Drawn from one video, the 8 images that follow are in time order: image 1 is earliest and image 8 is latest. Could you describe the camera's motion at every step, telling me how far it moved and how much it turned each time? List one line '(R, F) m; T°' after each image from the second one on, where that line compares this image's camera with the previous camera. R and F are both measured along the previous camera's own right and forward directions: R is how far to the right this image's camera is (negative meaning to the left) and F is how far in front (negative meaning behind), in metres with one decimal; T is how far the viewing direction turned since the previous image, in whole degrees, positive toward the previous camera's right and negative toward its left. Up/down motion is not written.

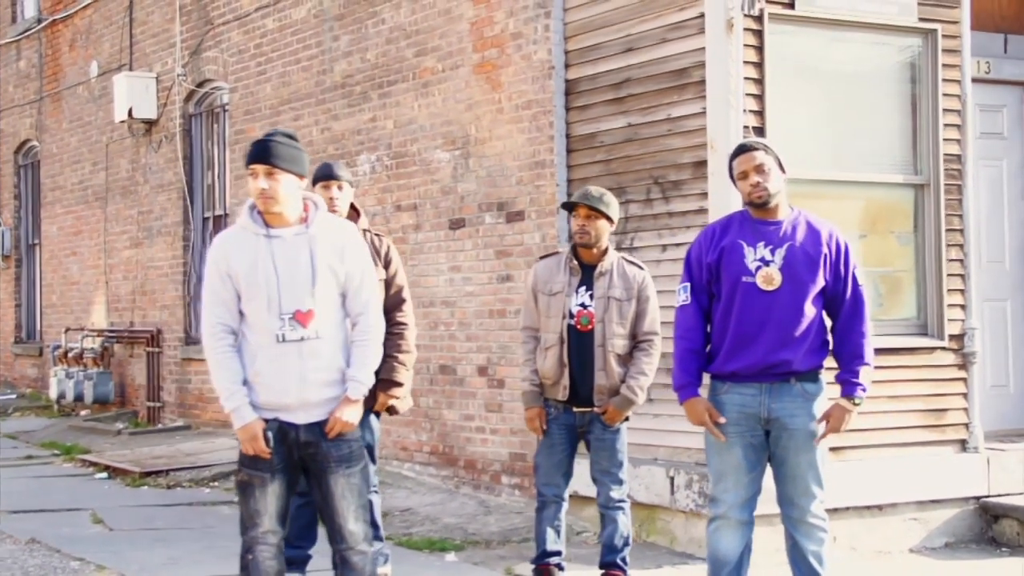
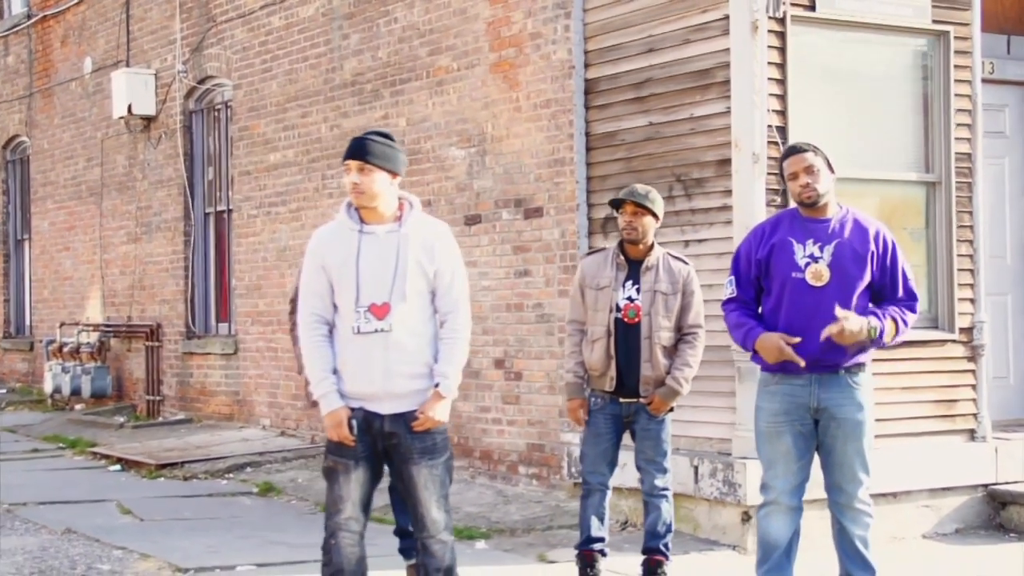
(-0.3, -0.2) m; +2°
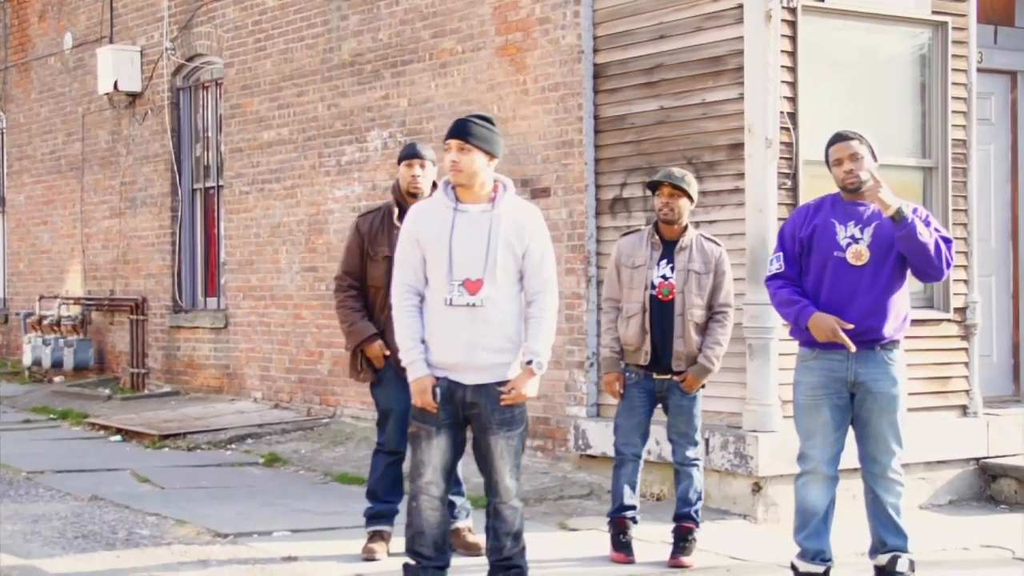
(-0.4, -0.2) m; +2°
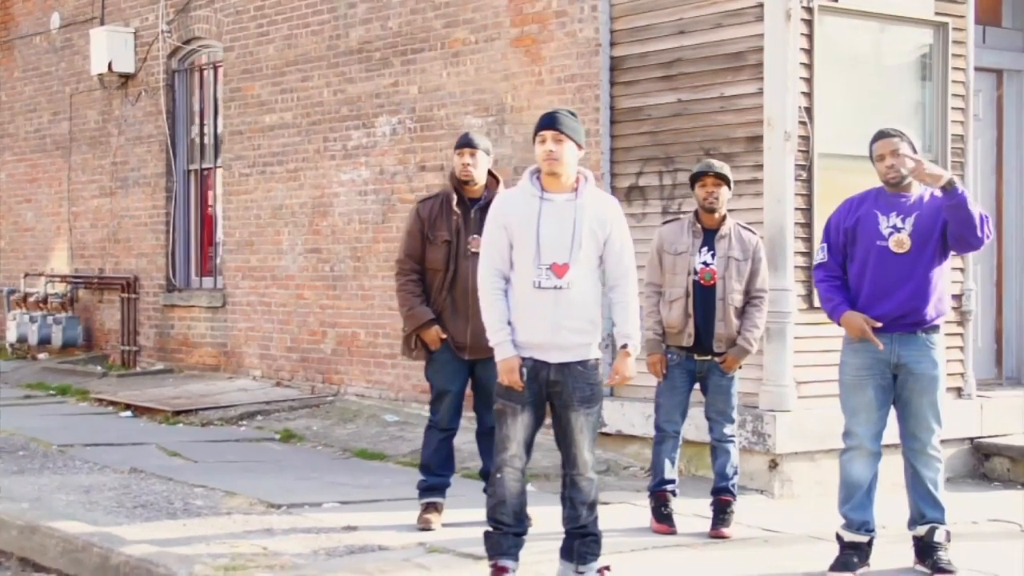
(-0.5, -0.3) m; +3°
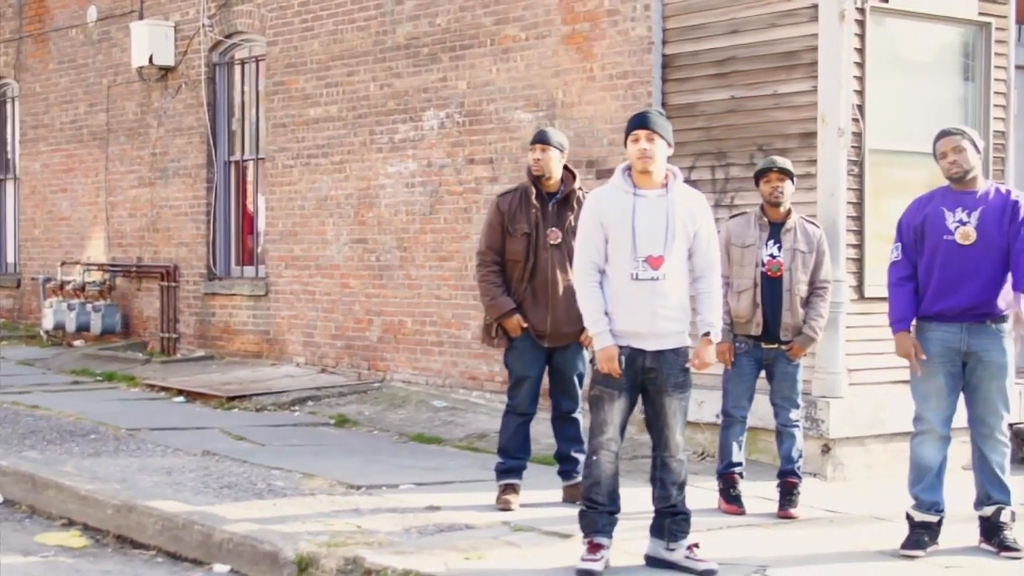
(-0.4, -0.3) m; +1°
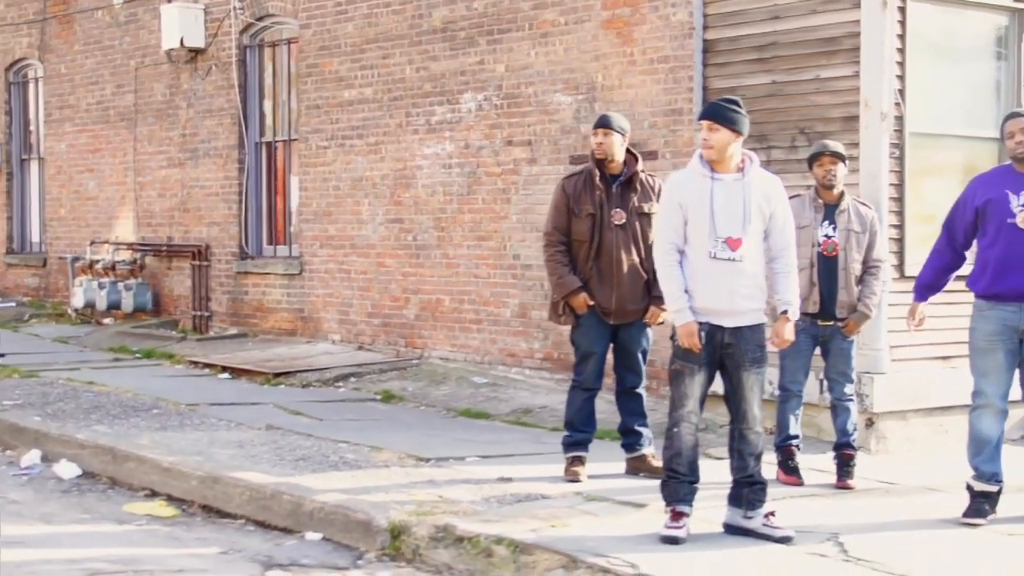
(-0.4, -0.3) m; +1°
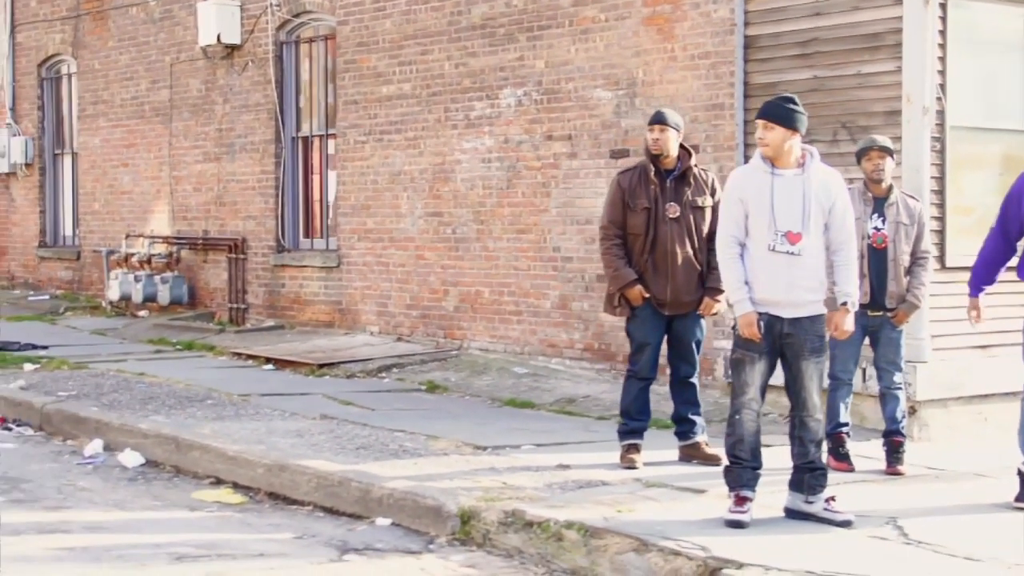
(-0.2, -0.2) m; 0°
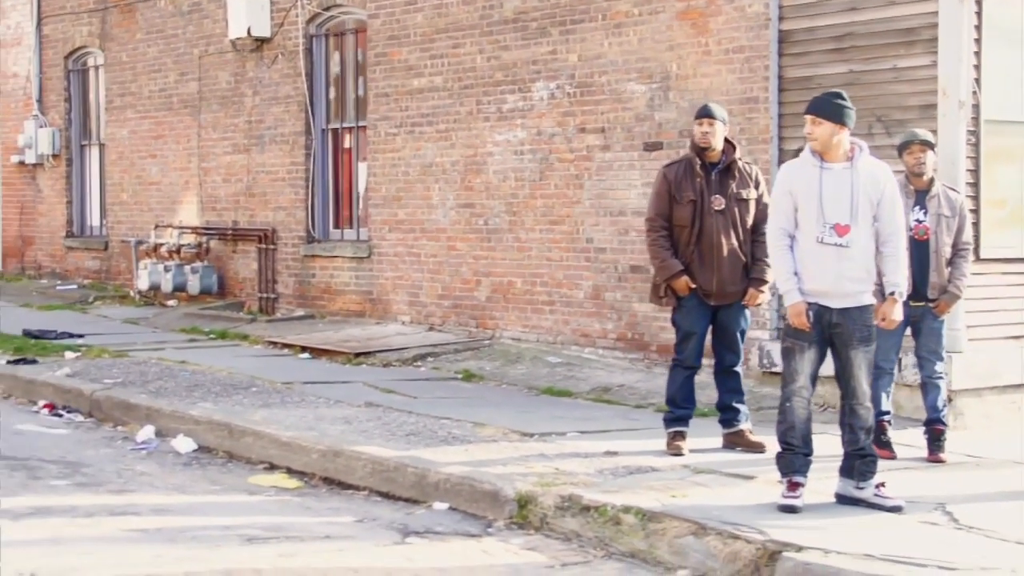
(-0.2, -0.2) m; 0°
